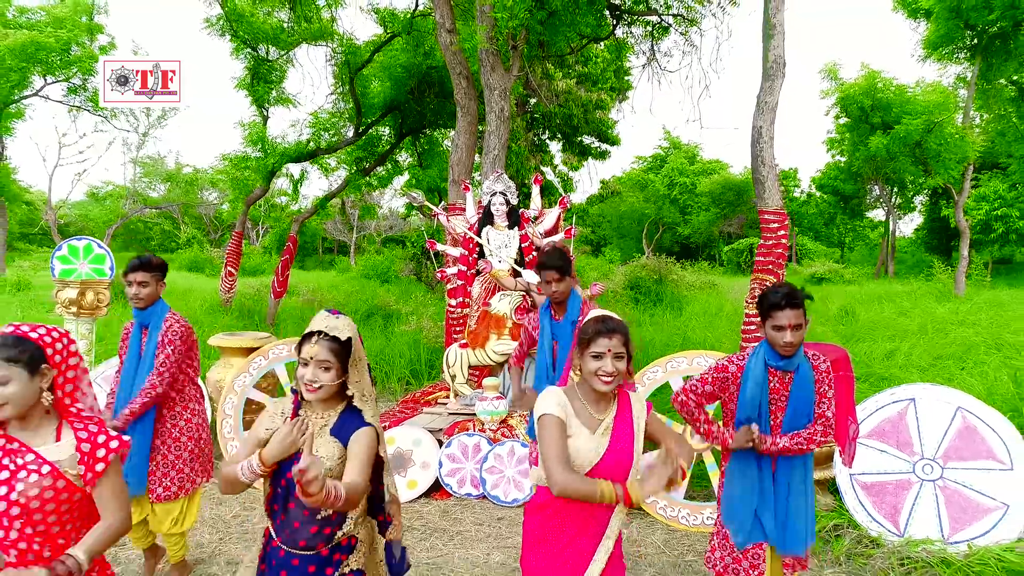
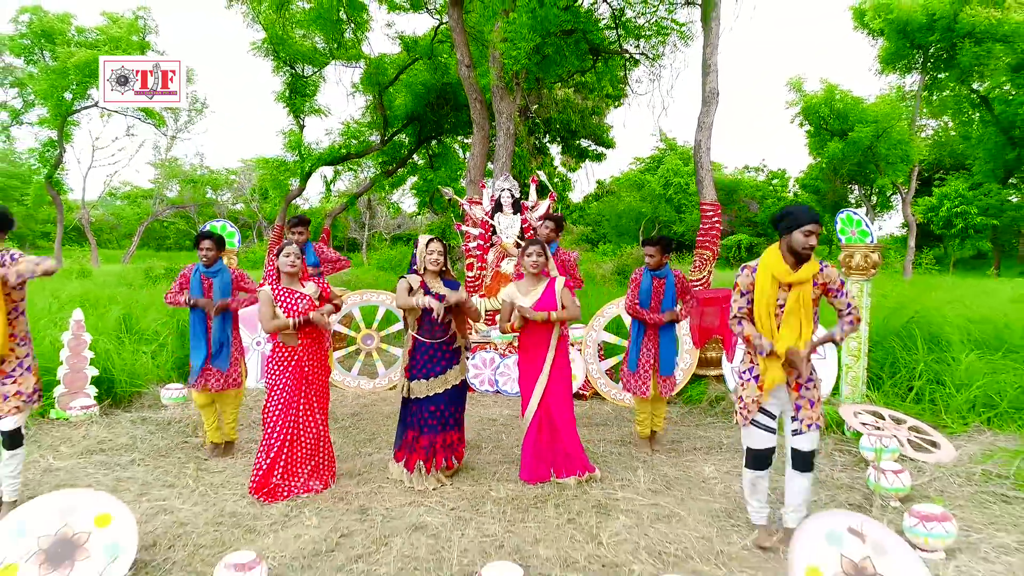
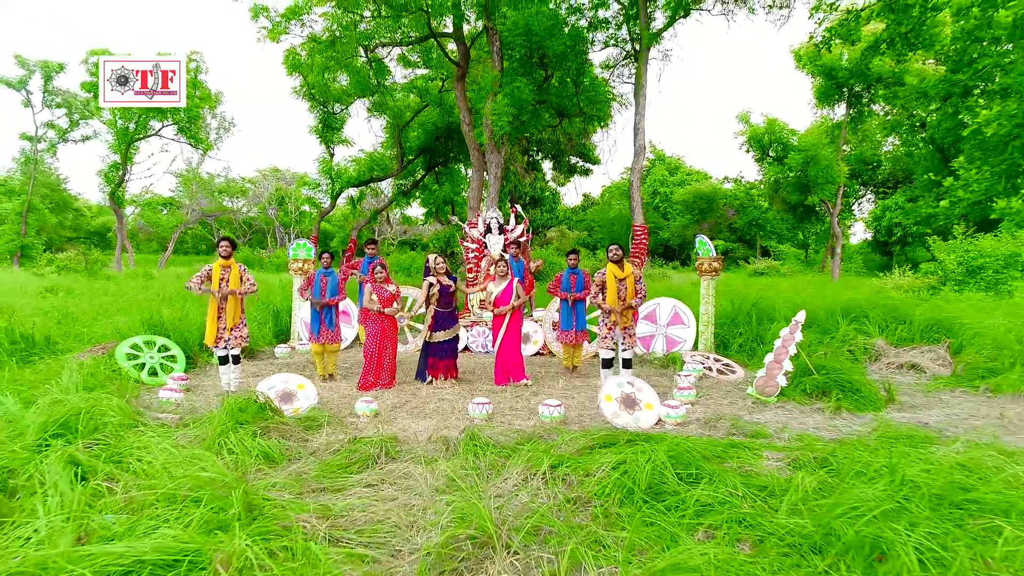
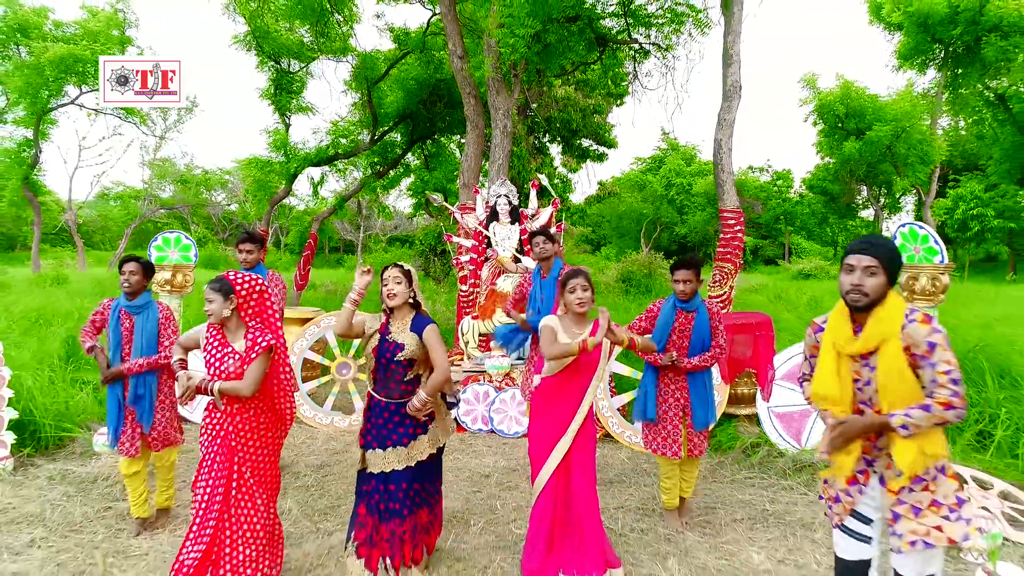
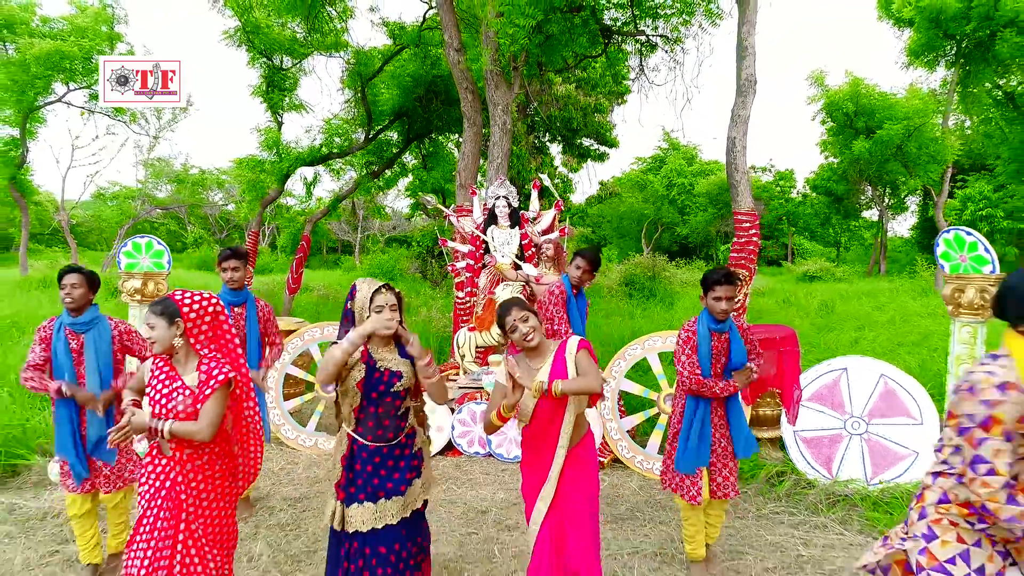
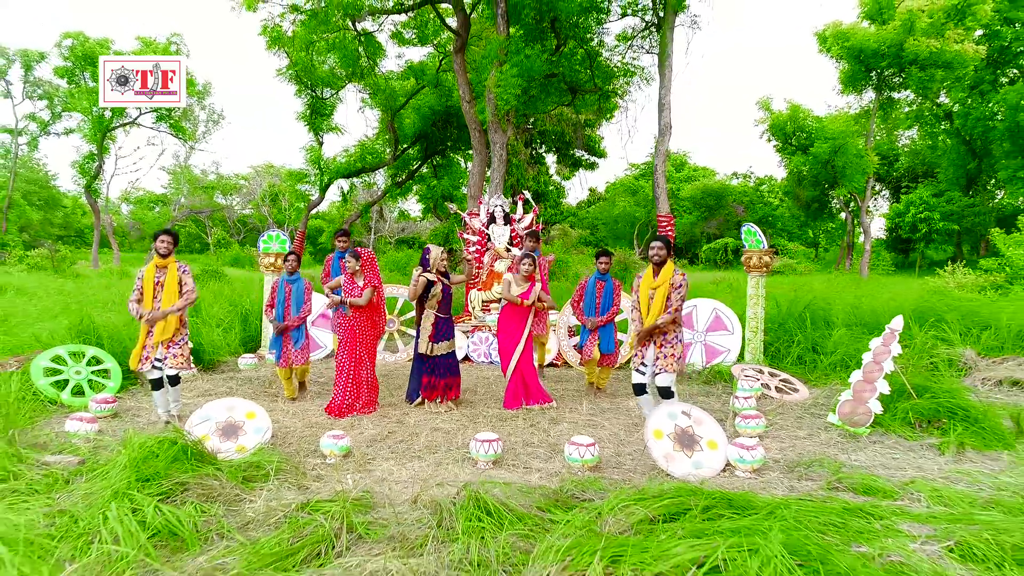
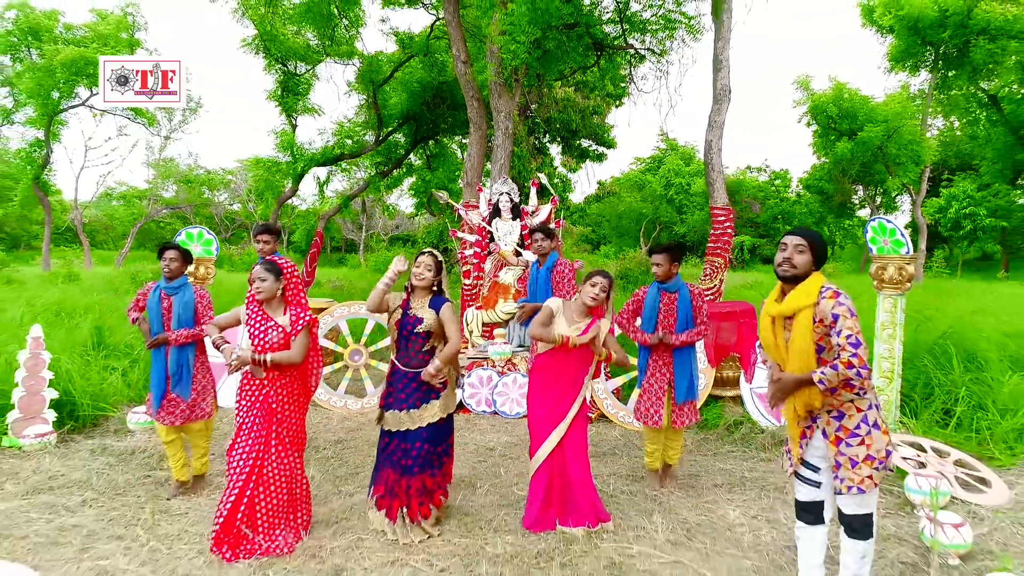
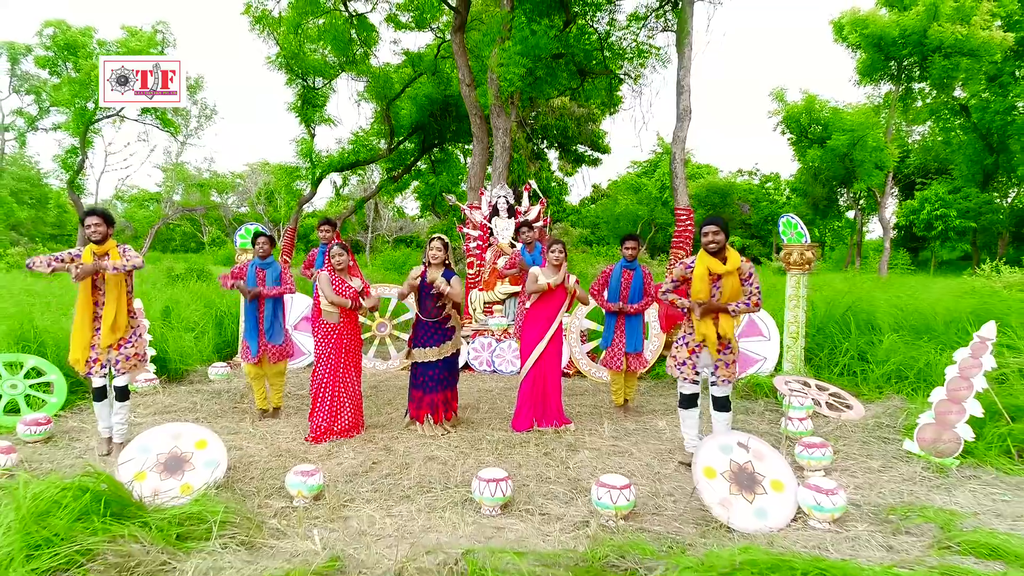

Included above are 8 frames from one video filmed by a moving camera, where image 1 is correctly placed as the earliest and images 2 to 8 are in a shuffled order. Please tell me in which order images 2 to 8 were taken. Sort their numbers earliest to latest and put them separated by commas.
5, 4, 7, 2, 8, 6, 3
